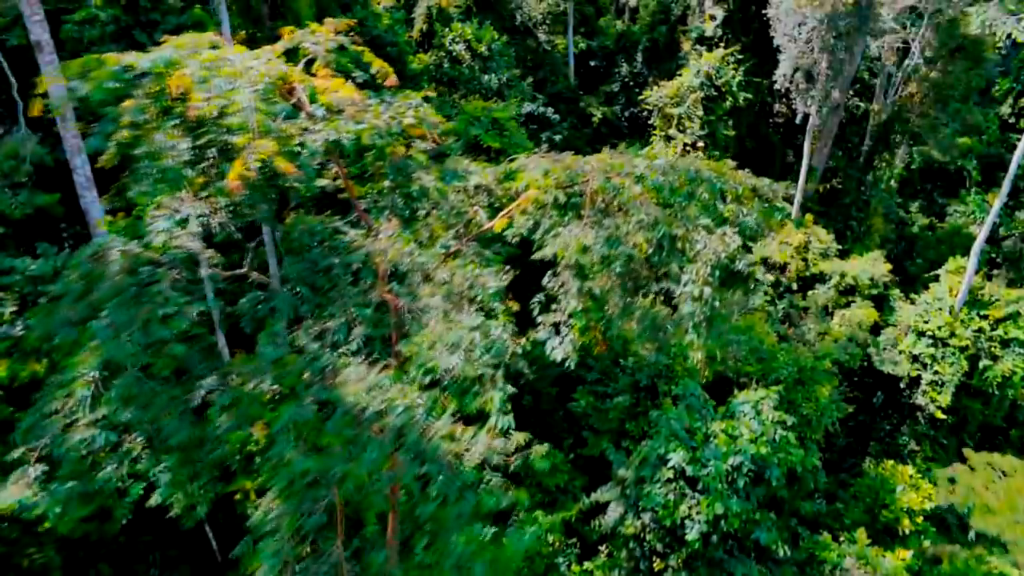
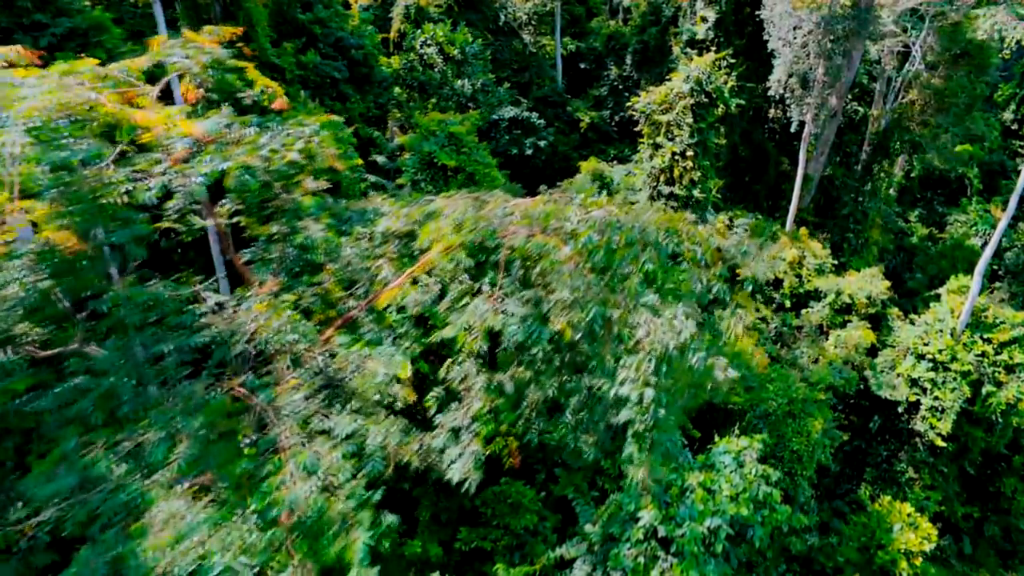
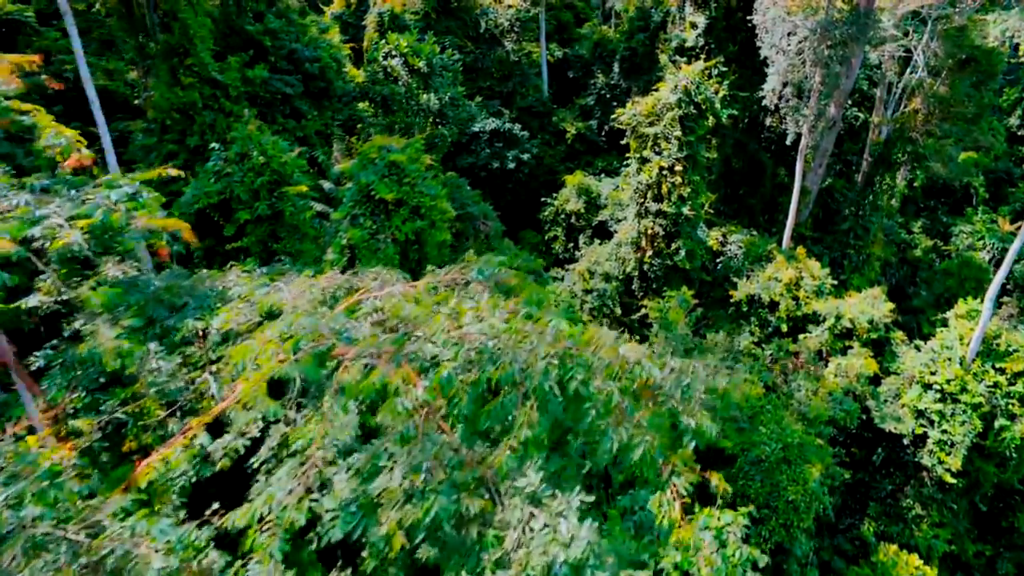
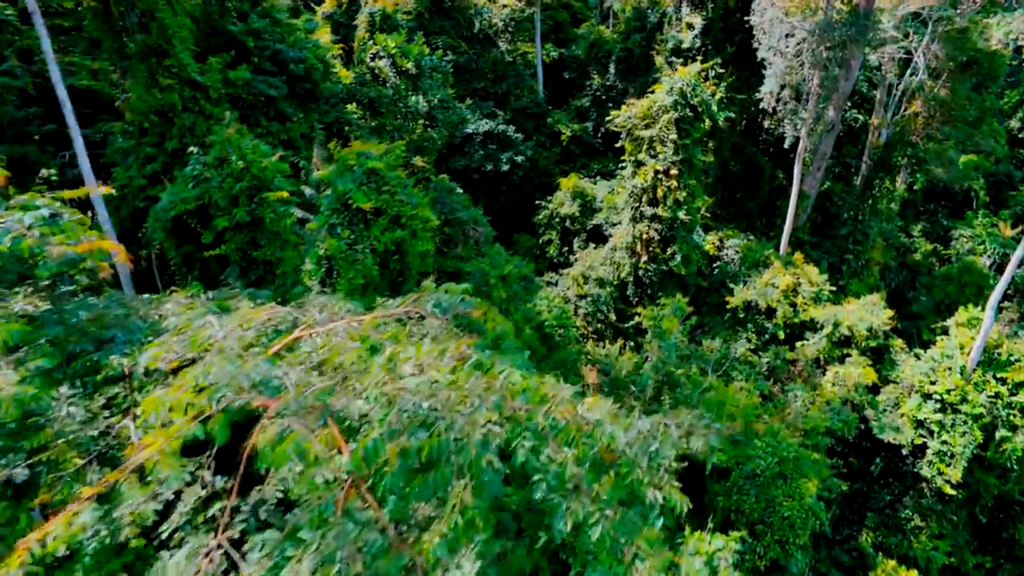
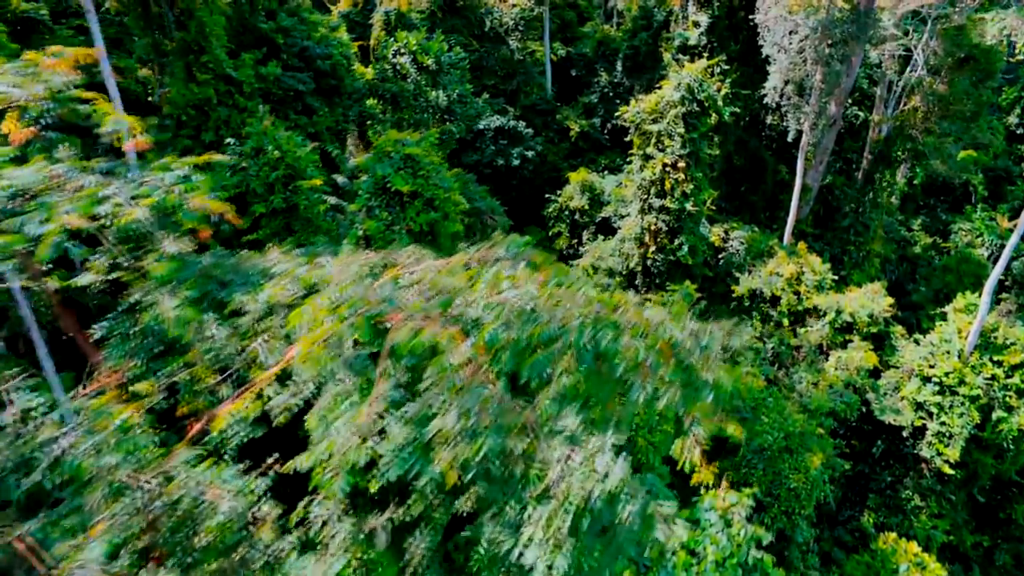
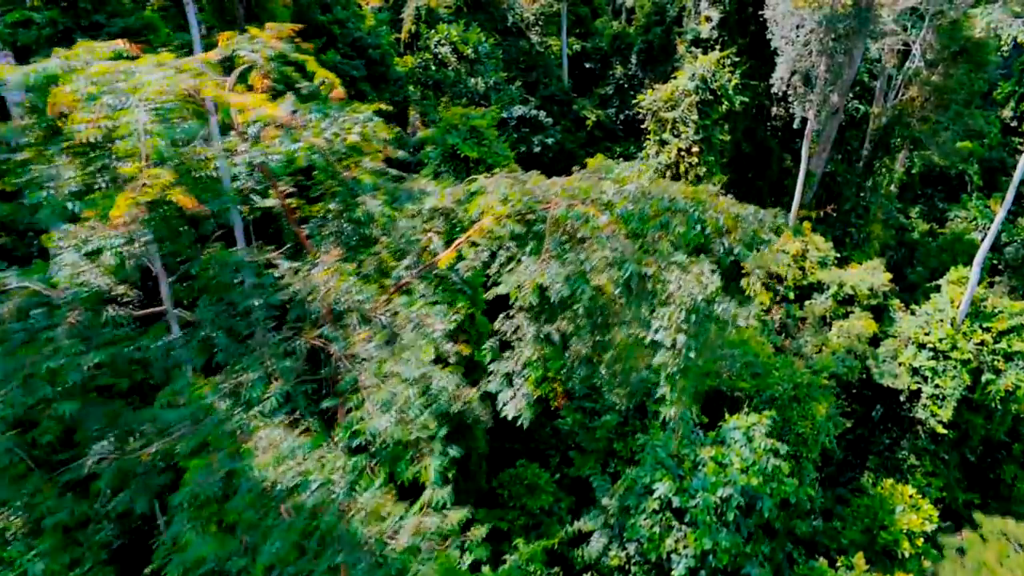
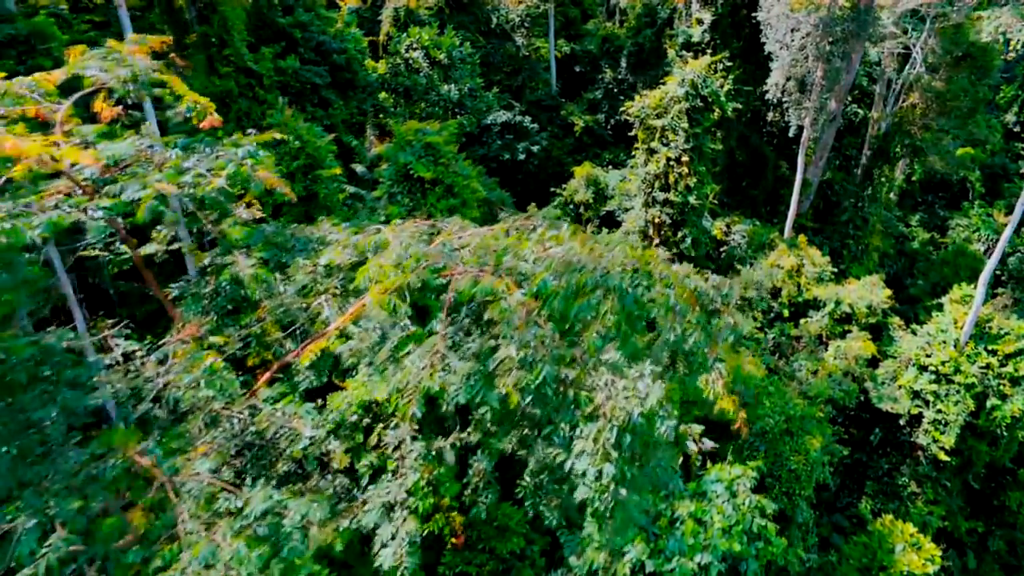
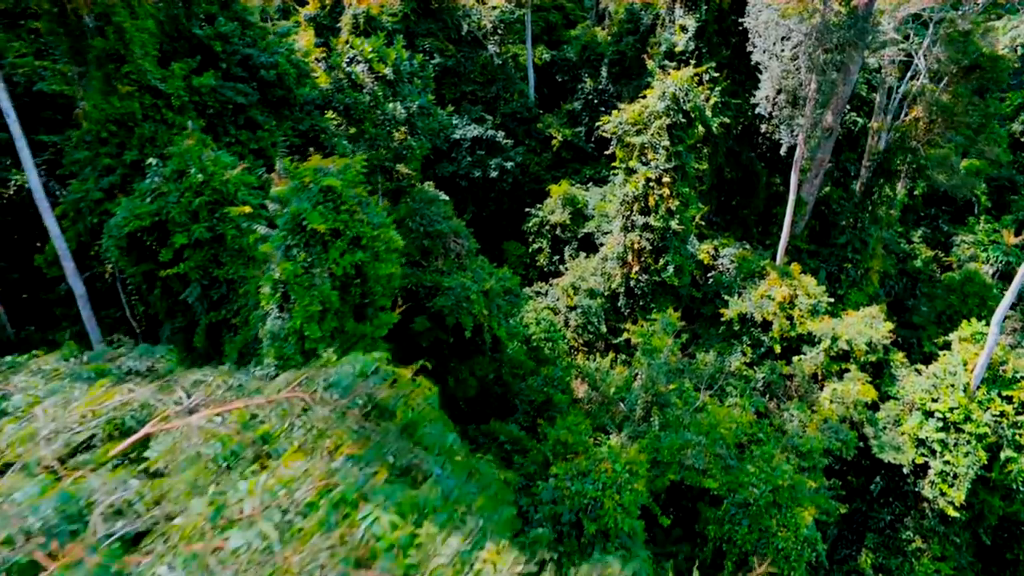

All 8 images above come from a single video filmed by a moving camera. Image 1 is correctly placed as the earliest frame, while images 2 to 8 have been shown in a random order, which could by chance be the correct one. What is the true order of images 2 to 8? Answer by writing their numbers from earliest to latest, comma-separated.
6, 2, 7, 5, 3, 4, 8
